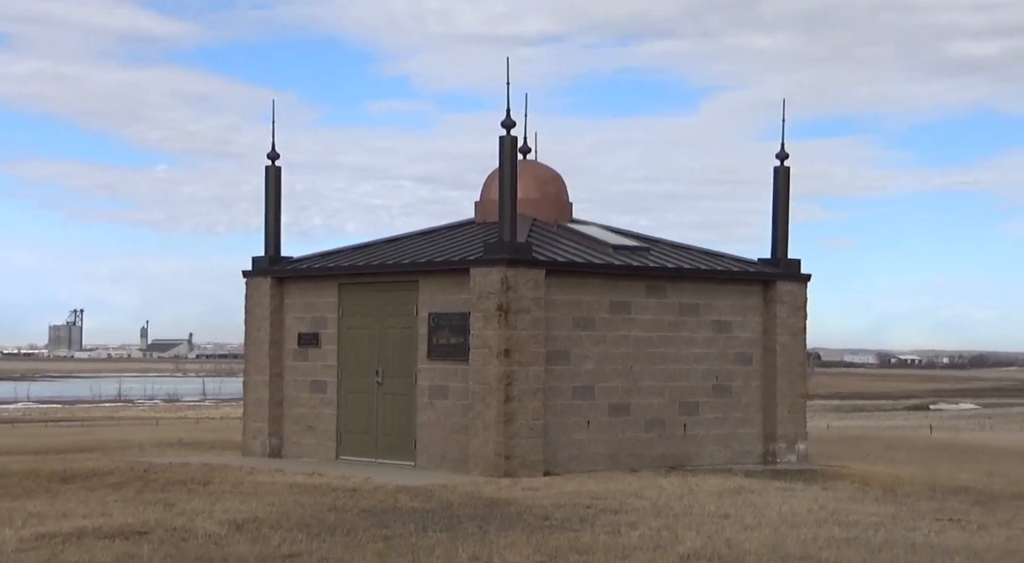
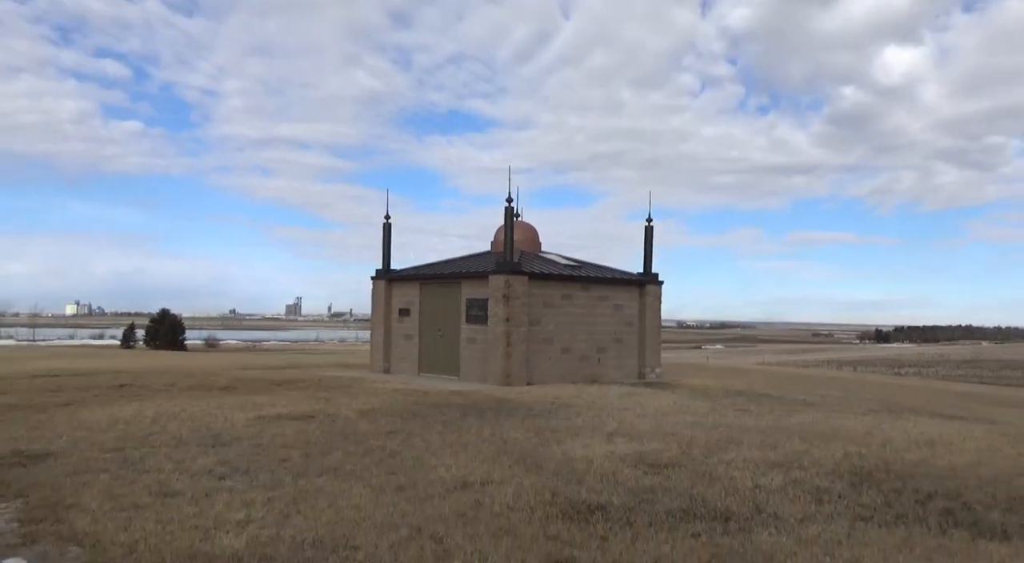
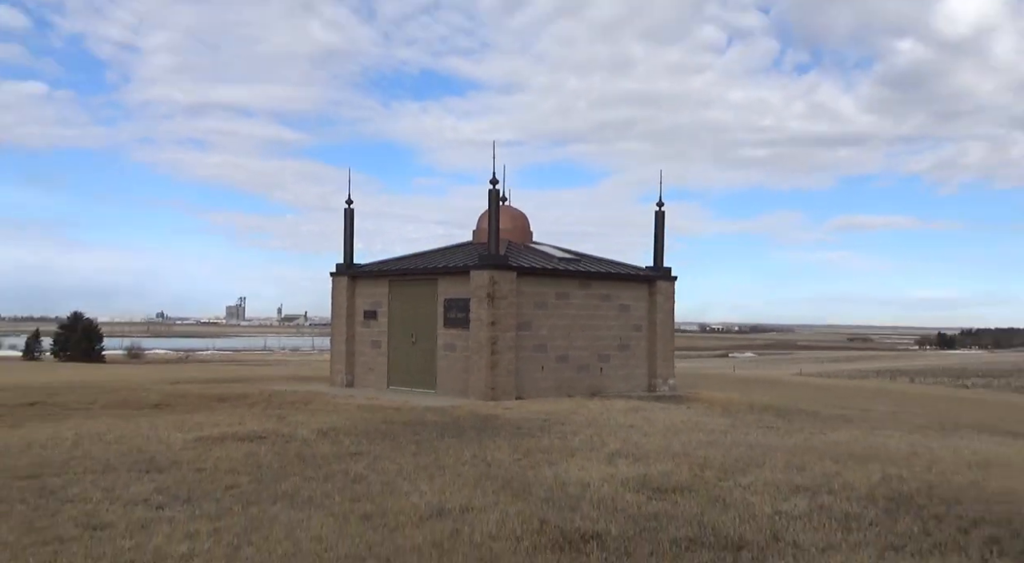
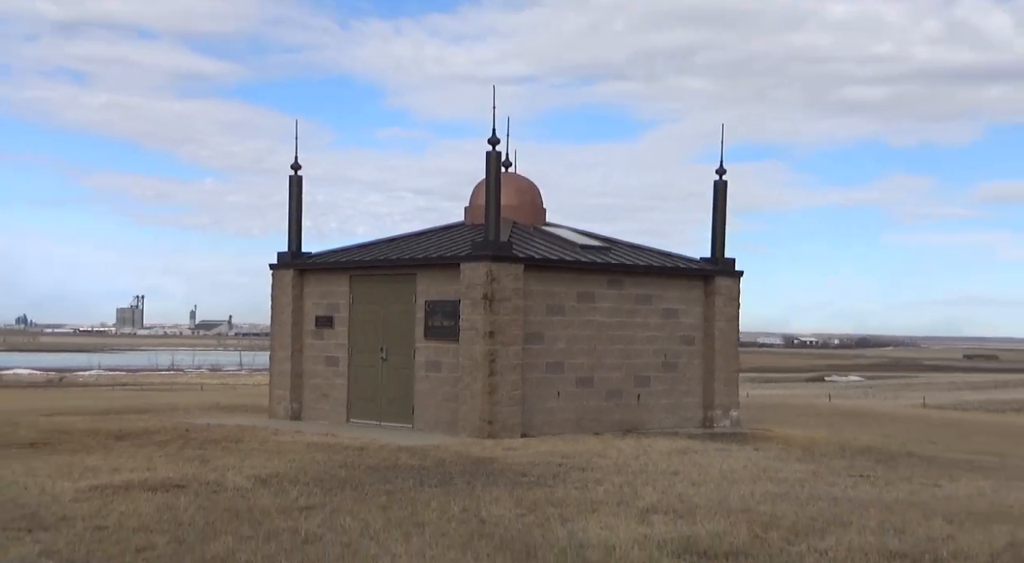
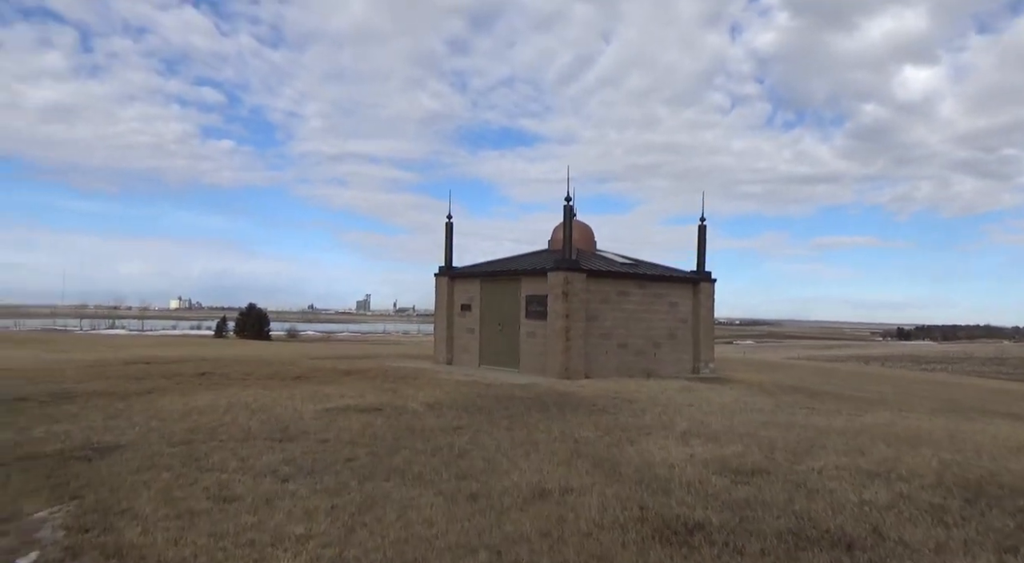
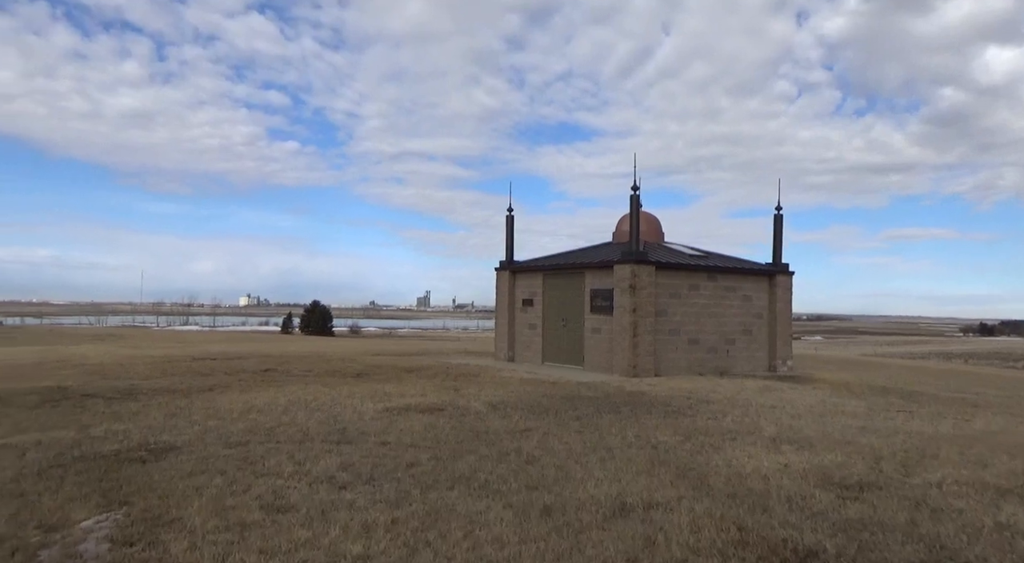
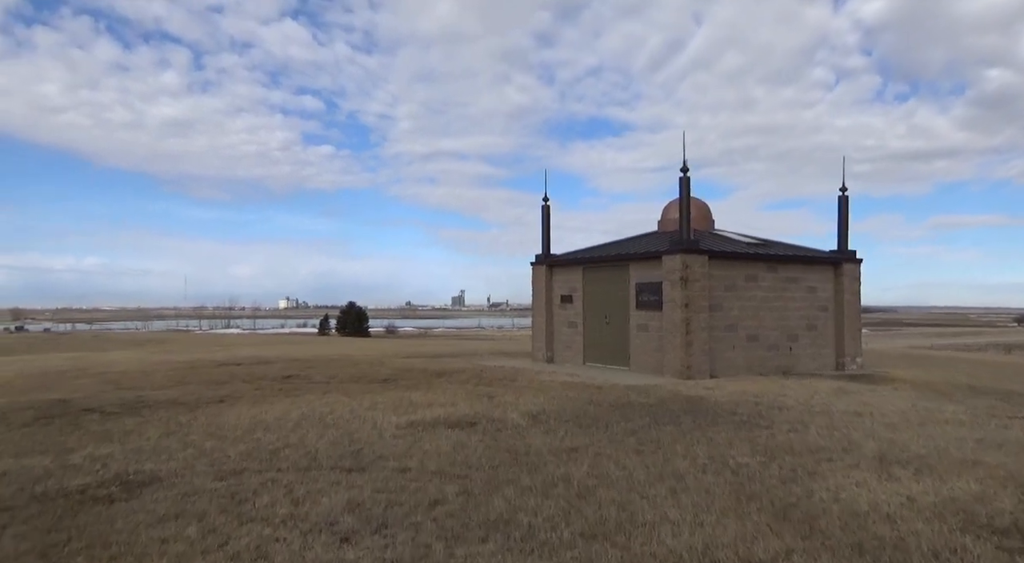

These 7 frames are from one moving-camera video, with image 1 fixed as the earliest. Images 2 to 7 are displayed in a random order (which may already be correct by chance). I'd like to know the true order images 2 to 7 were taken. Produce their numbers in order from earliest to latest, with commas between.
4, 3, 2, 5, 6, 7
